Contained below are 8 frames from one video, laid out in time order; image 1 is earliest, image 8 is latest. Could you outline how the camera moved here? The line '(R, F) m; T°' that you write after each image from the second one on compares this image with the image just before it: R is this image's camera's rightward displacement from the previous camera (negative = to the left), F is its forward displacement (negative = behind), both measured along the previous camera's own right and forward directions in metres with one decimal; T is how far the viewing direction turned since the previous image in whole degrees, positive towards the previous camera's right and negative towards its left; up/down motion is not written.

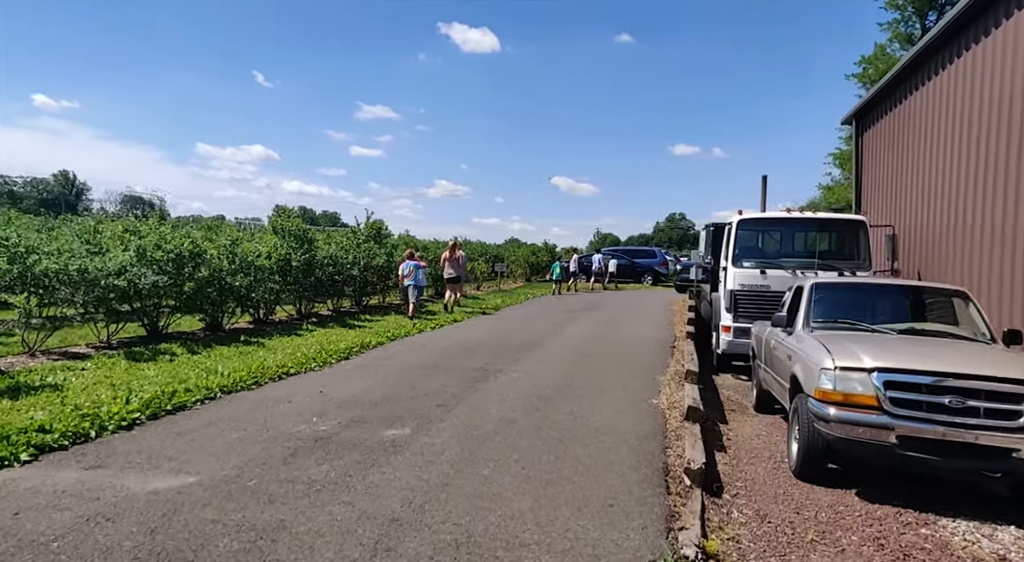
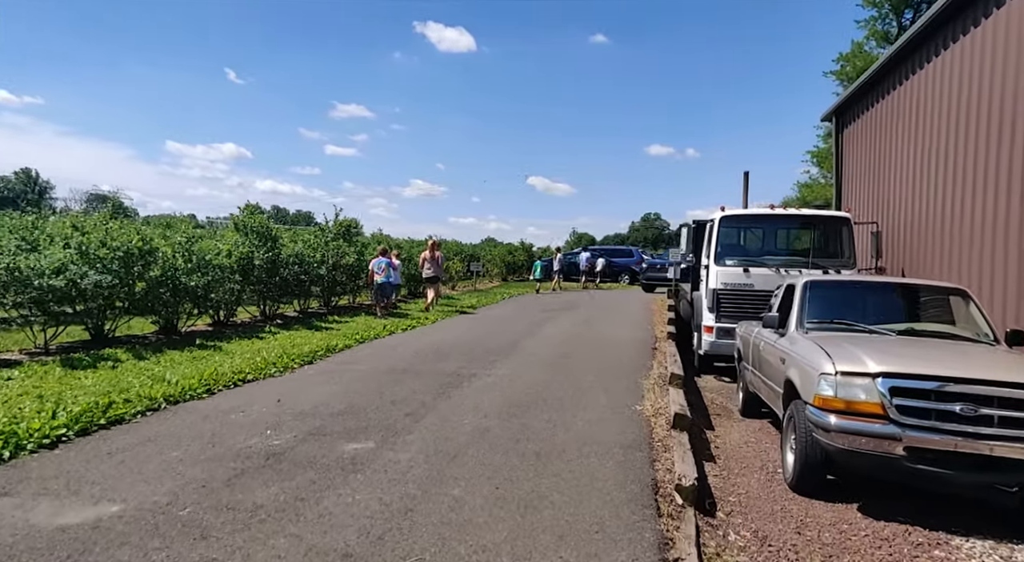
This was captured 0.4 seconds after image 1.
(0.0, +0.5) m; +2°
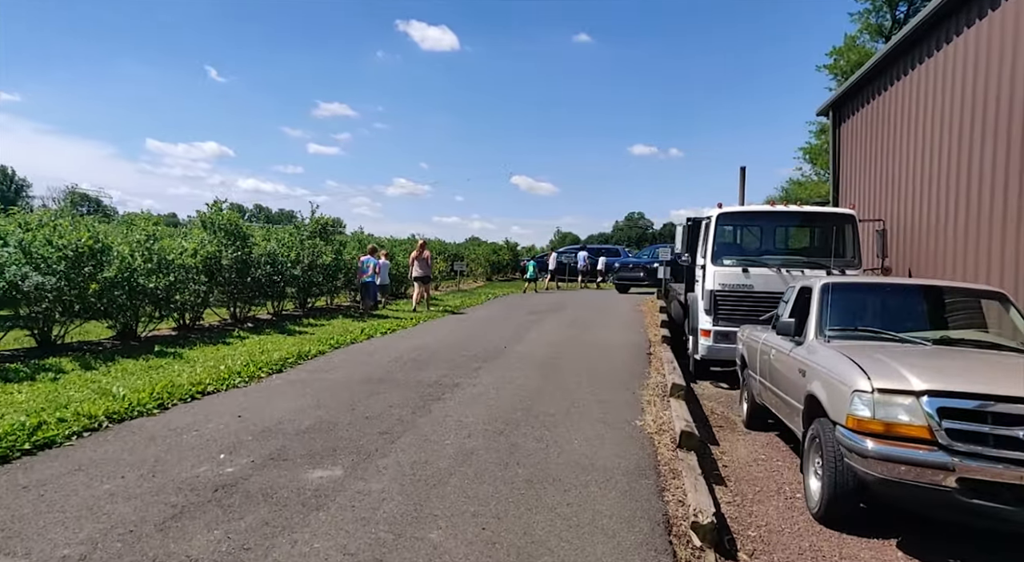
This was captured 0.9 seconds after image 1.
(0.0, +0.7) m; +1°
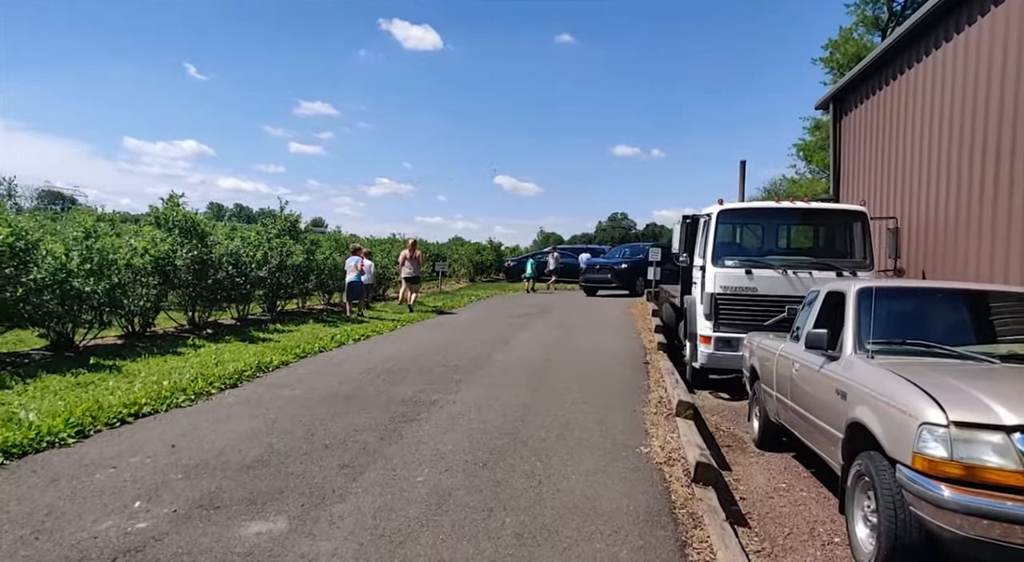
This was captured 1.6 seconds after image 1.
(0.0, +0.9) m; +1°
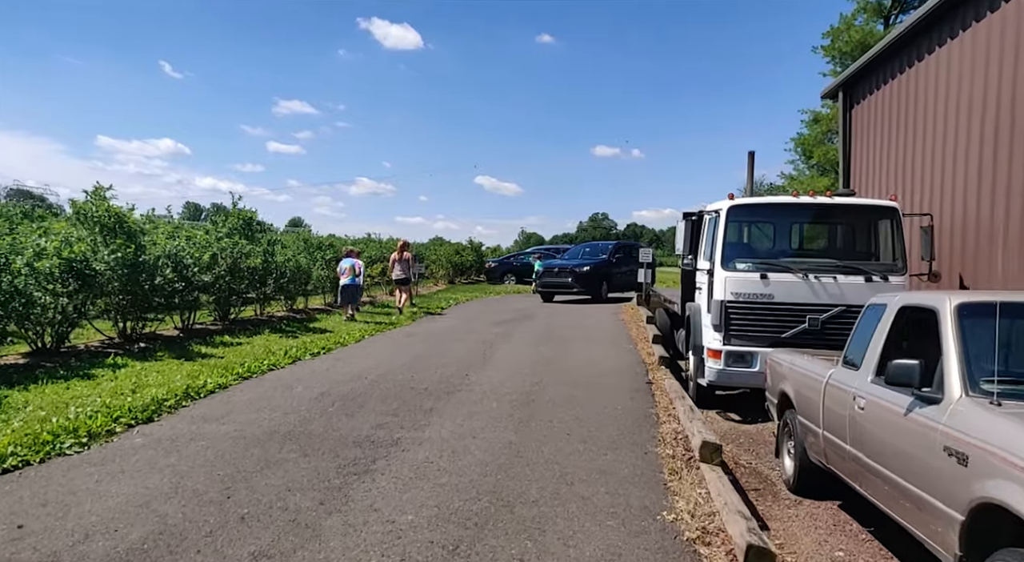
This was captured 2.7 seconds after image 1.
(0.0, +1.4) m; +2°
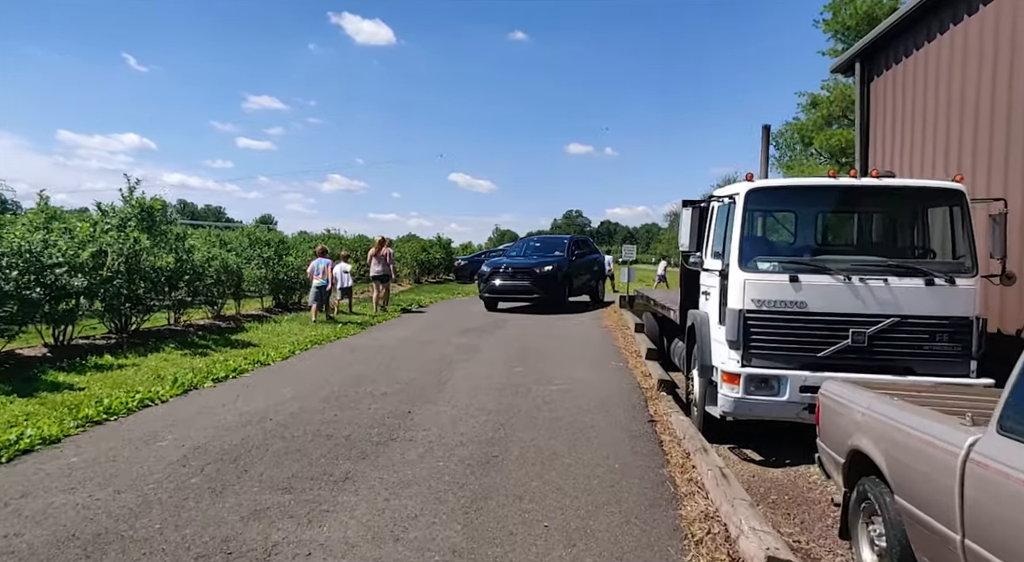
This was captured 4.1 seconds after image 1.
(+0.1, +2.1) m; +2°
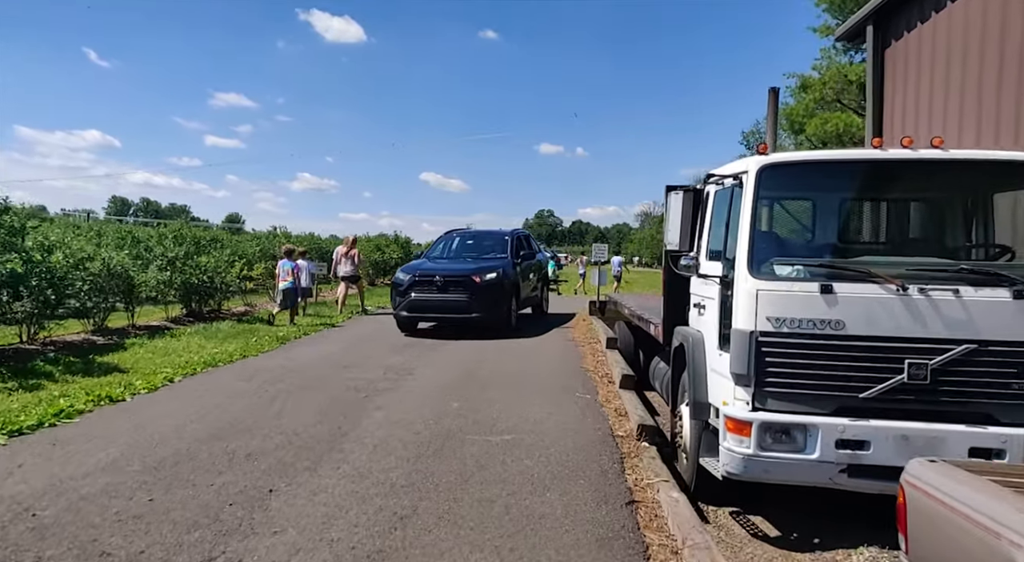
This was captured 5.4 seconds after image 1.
(+0.4, +2.0) m; +2°
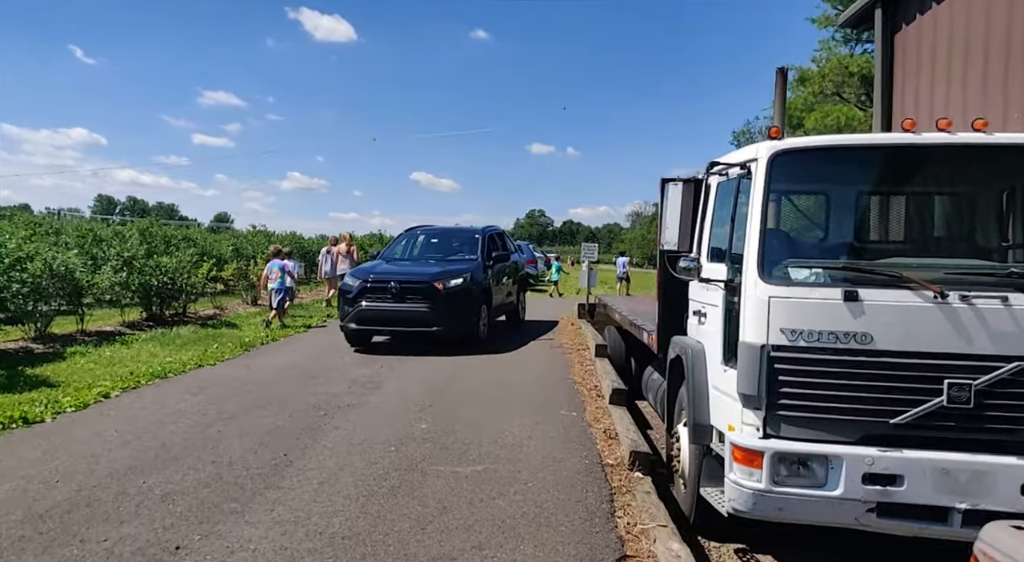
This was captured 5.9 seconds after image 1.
(+0.1, +0.8) m; +1°
